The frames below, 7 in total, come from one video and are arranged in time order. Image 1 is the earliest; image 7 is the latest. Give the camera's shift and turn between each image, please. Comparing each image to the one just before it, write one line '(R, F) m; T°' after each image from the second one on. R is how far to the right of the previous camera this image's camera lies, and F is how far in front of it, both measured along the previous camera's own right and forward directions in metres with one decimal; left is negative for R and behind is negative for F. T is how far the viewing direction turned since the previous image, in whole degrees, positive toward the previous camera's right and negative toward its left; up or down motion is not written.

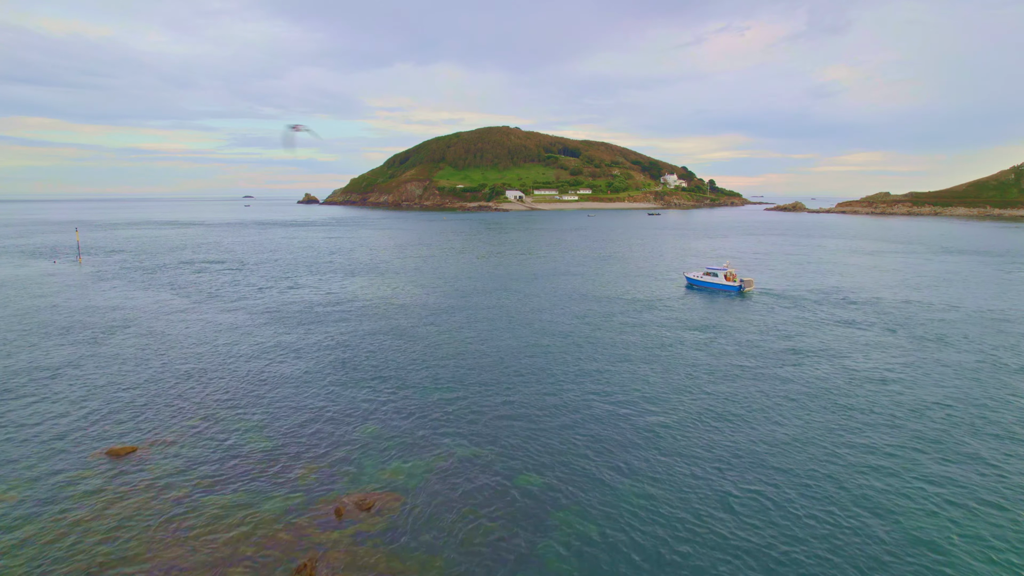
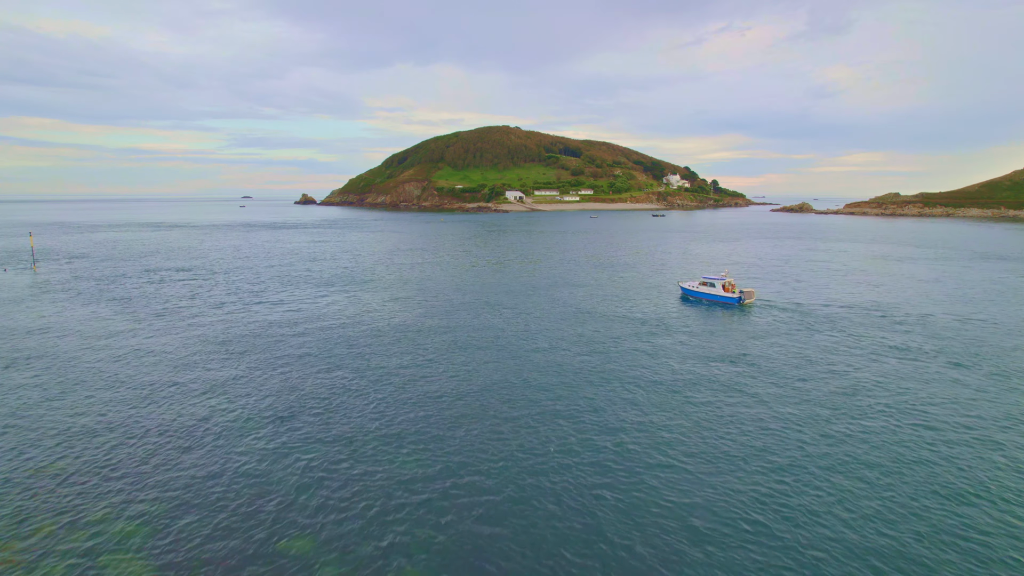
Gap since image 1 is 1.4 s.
(+0.8, +8.6) m; 0°
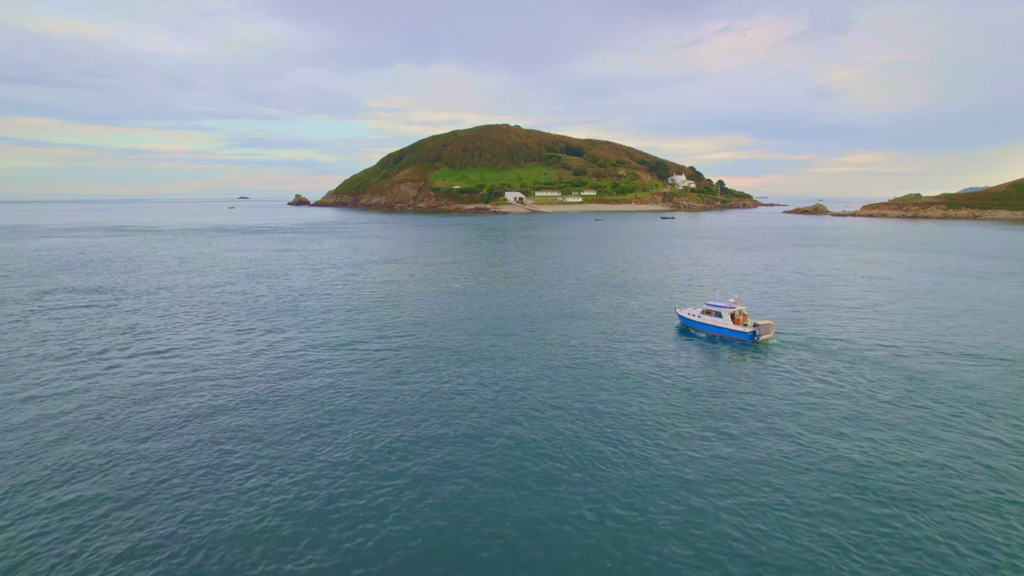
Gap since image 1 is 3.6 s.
(+1.1, +18.0) m; 0°
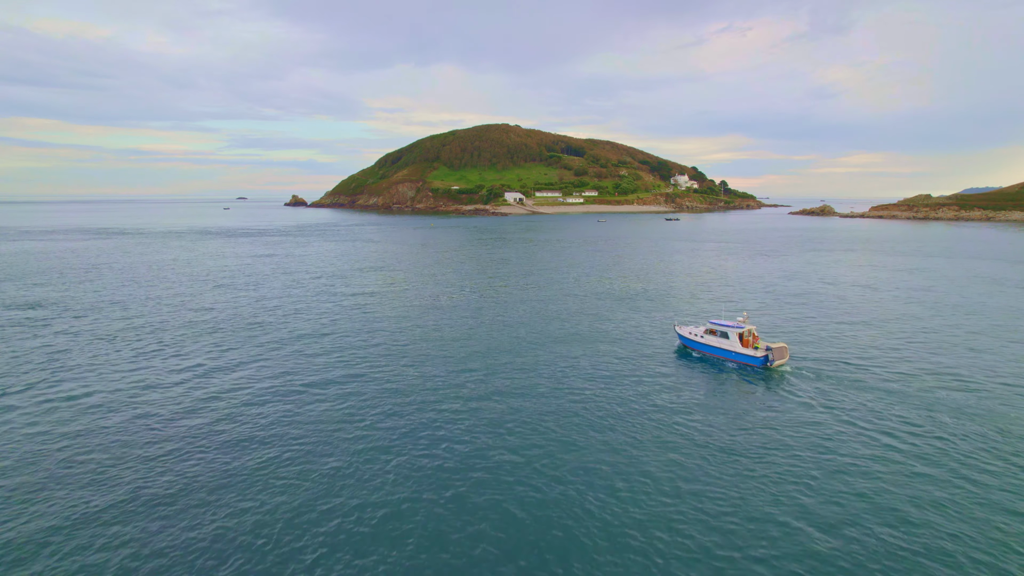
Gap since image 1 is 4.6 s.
(+0.2, +8.4) m; 0°
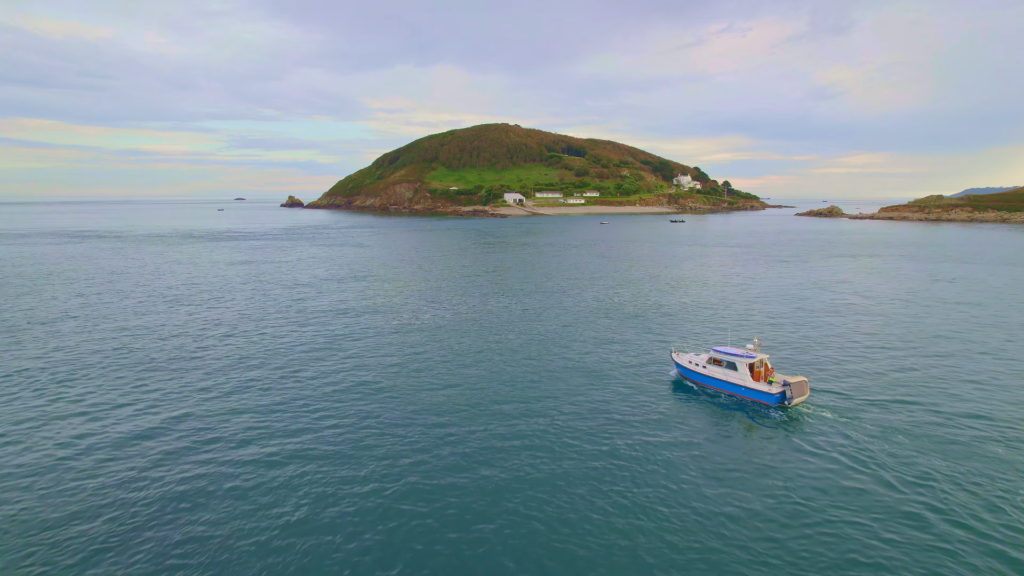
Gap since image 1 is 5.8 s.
(+0.2, +9.0) m; 0°
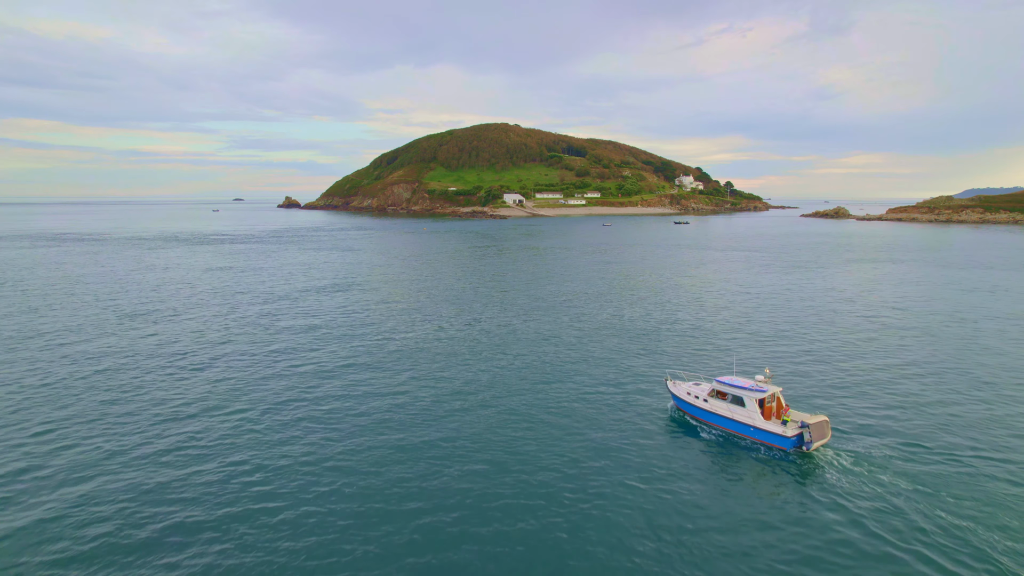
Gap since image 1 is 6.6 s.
(+0.2, +7.1) m; 0°
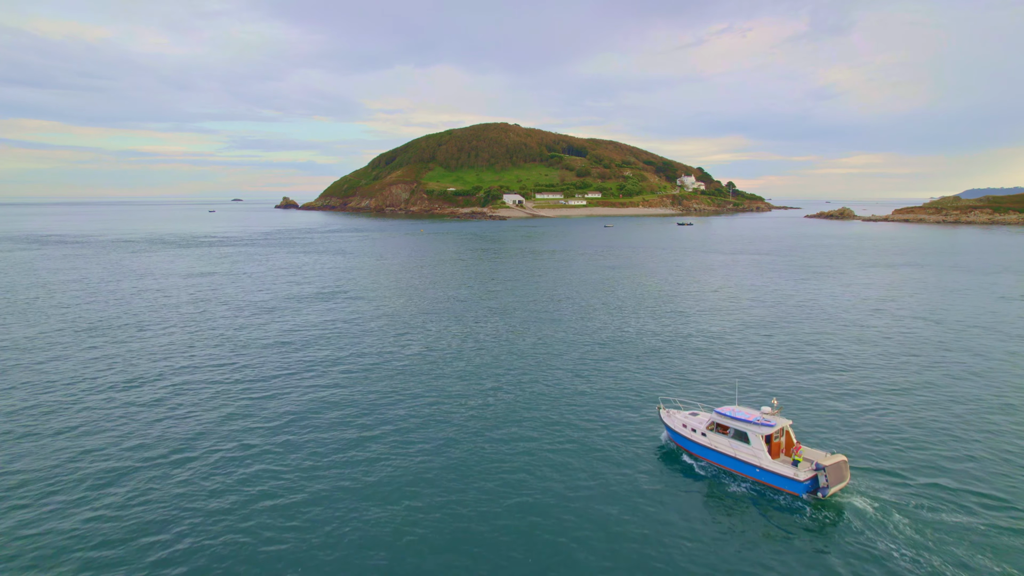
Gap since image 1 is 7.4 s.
(+0.1, +5.4) m; 0°
